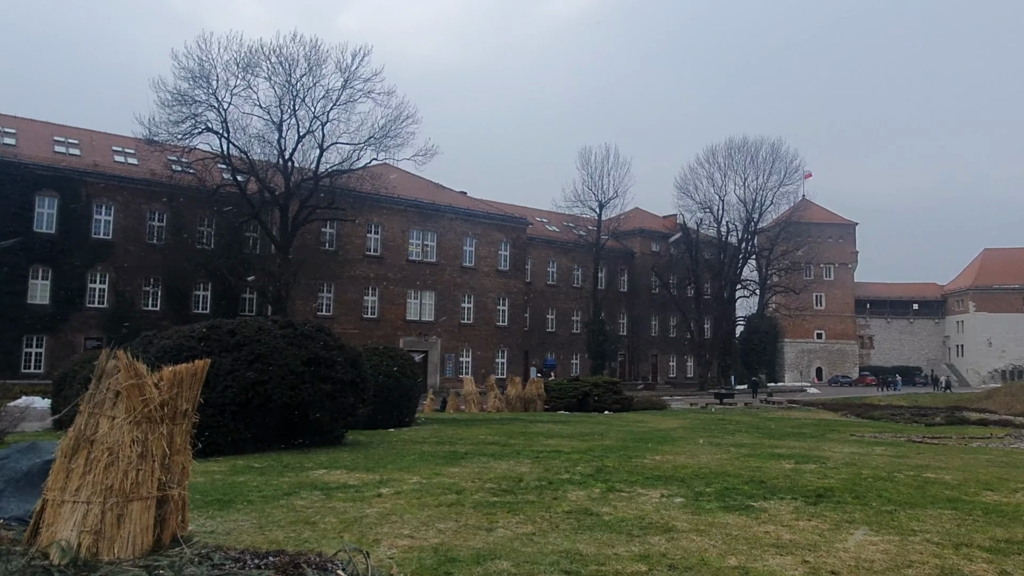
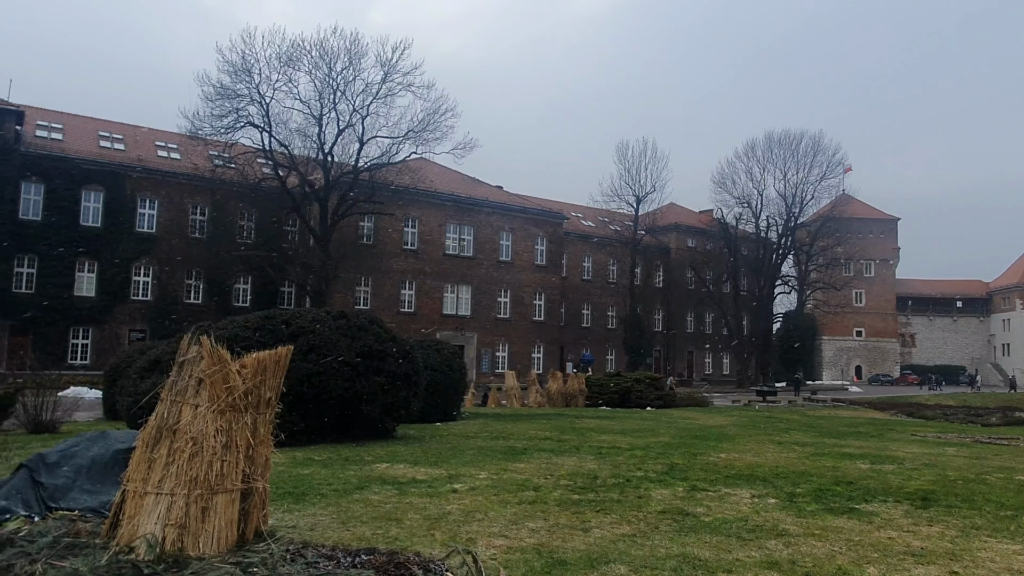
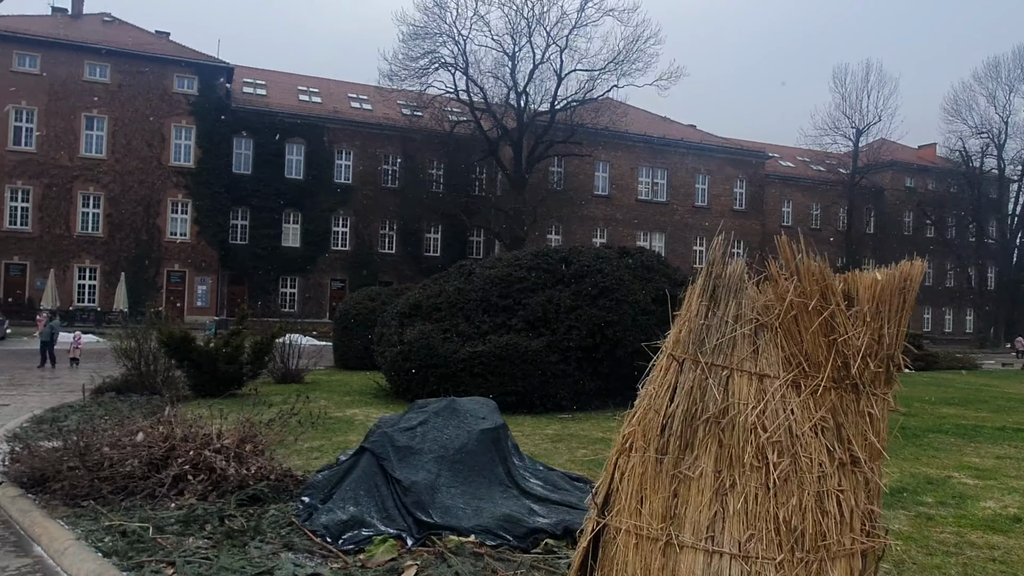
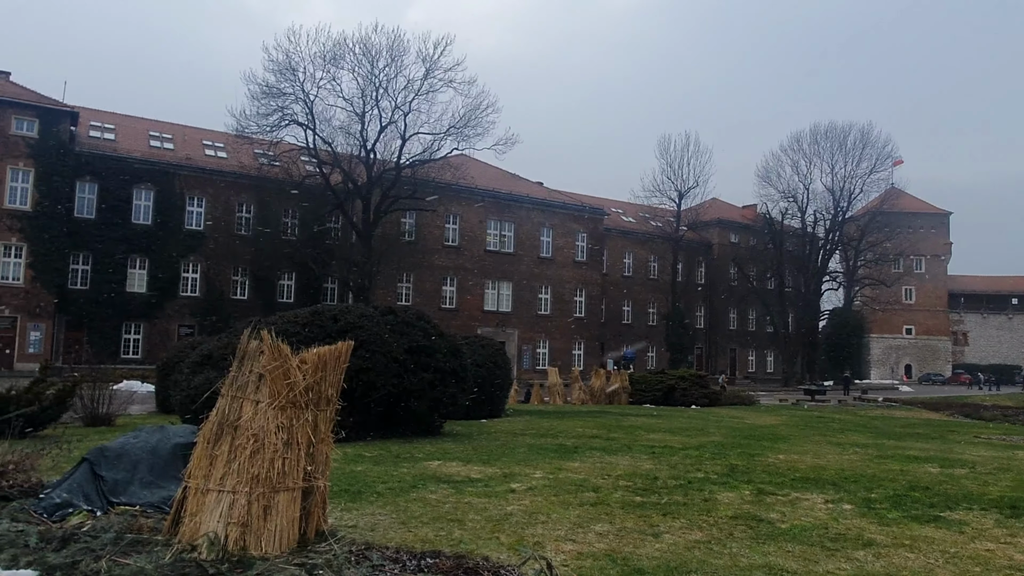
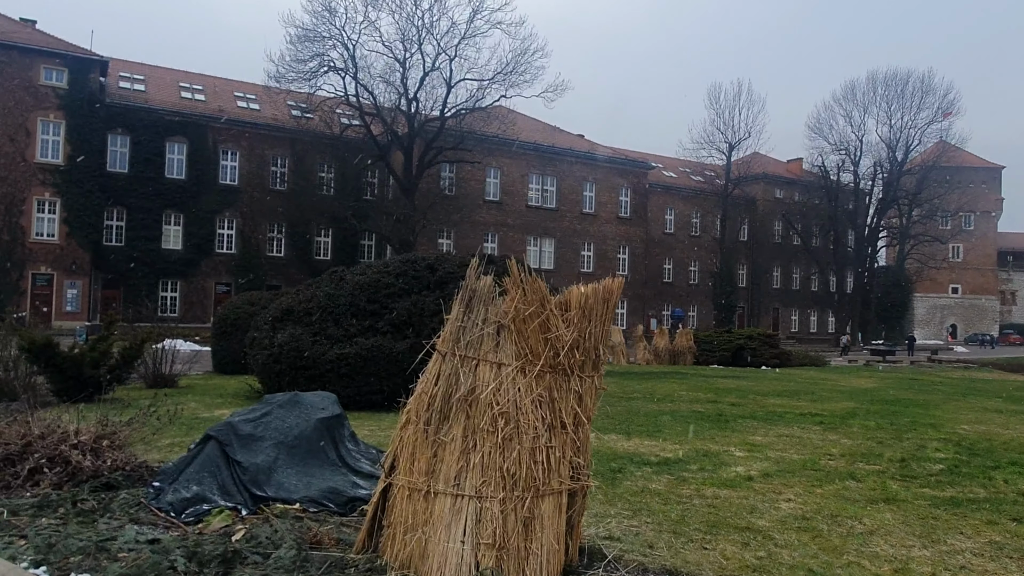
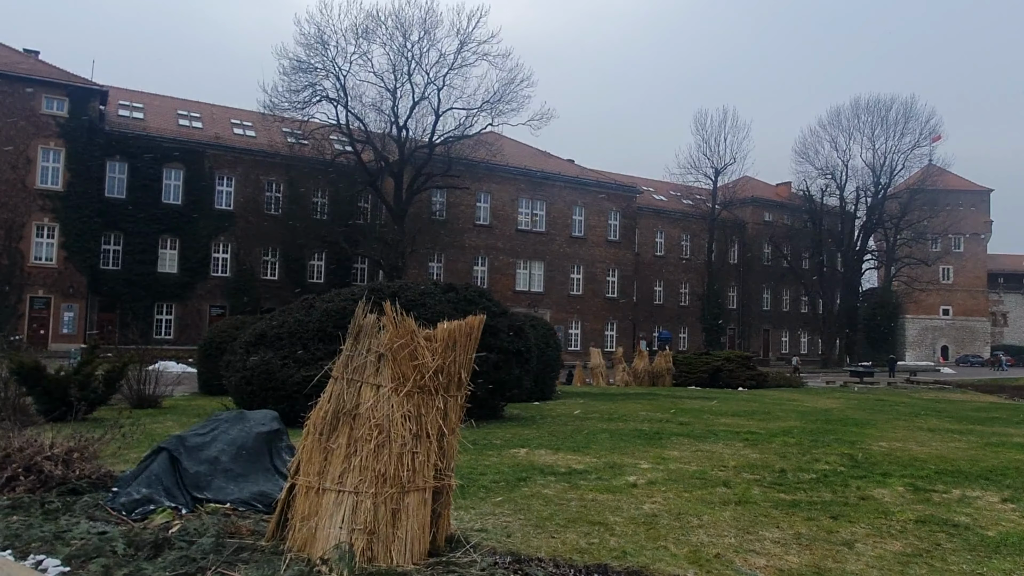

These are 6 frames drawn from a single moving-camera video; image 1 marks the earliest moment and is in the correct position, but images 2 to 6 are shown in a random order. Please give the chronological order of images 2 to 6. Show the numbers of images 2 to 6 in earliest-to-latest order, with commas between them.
2, 4, 6, 5, 3
